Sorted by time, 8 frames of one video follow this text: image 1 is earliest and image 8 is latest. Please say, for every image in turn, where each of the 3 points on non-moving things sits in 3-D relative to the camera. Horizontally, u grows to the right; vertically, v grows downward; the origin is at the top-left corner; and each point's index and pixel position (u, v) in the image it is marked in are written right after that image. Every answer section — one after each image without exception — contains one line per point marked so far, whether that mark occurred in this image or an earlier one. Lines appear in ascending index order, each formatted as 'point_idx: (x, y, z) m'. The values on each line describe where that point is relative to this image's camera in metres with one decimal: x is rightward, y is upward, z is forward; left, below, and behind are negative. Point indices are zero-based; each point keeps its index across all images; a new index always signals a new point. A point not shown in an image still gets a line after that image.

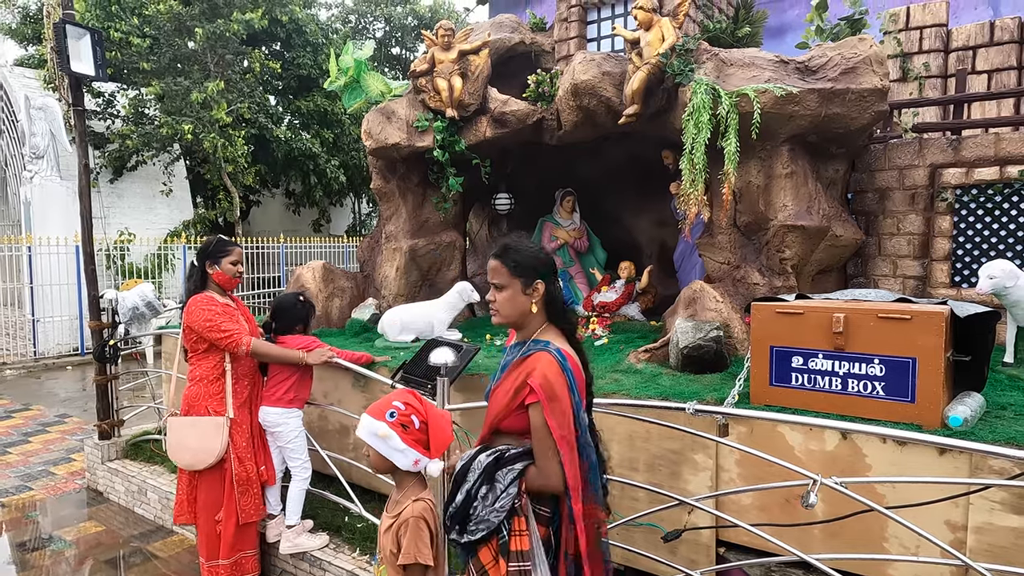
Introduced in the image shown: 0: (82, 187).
0: (-3.6, +0.8, +5.5) m
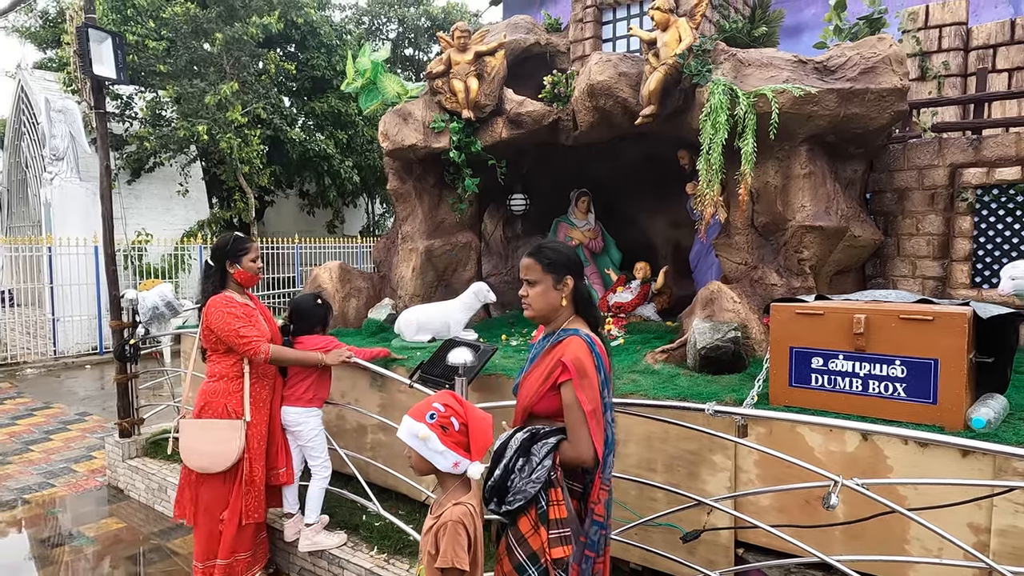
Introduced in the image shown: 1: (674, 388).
0: (-3.4, +0.8, +5.6) m
1: (+0.8, -0.5, +3.3) m
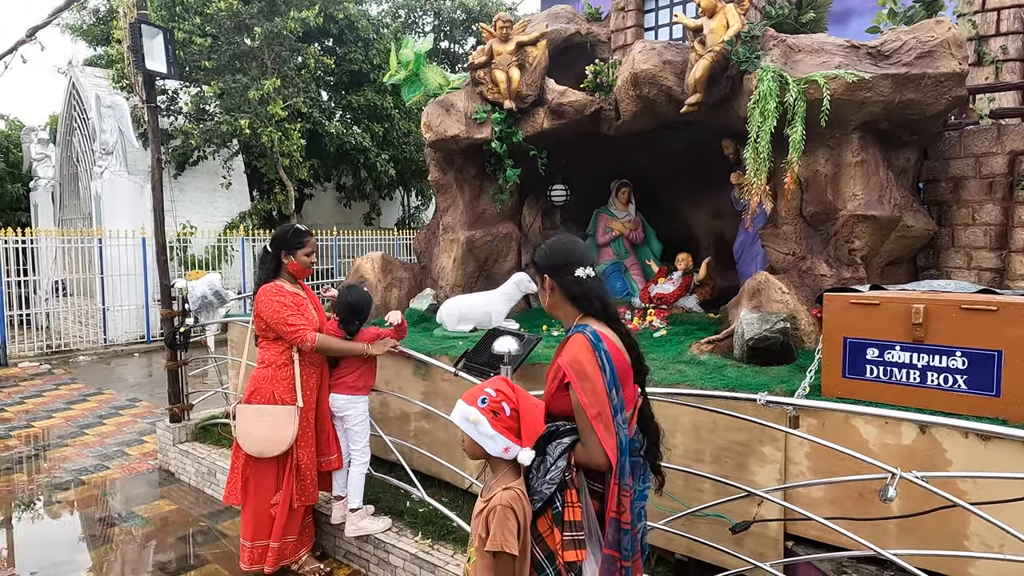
0: (-3.1, +0.9, +5.7) m
1: (+1.0, -0.4, +3.3) m
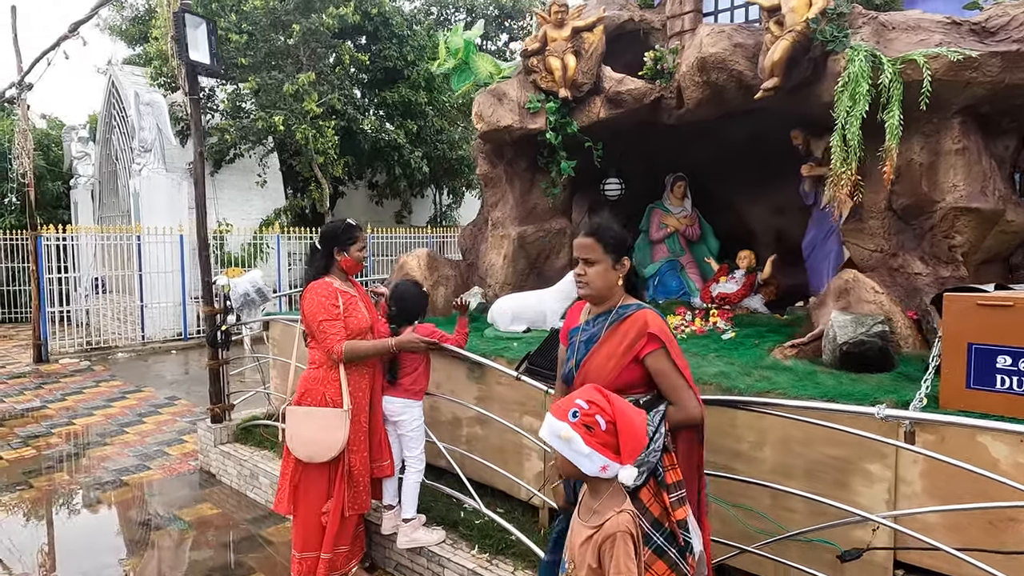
0: (-2.7, +1.0, +5.6) m
1: (+1.4, -0.4, +3.0) m
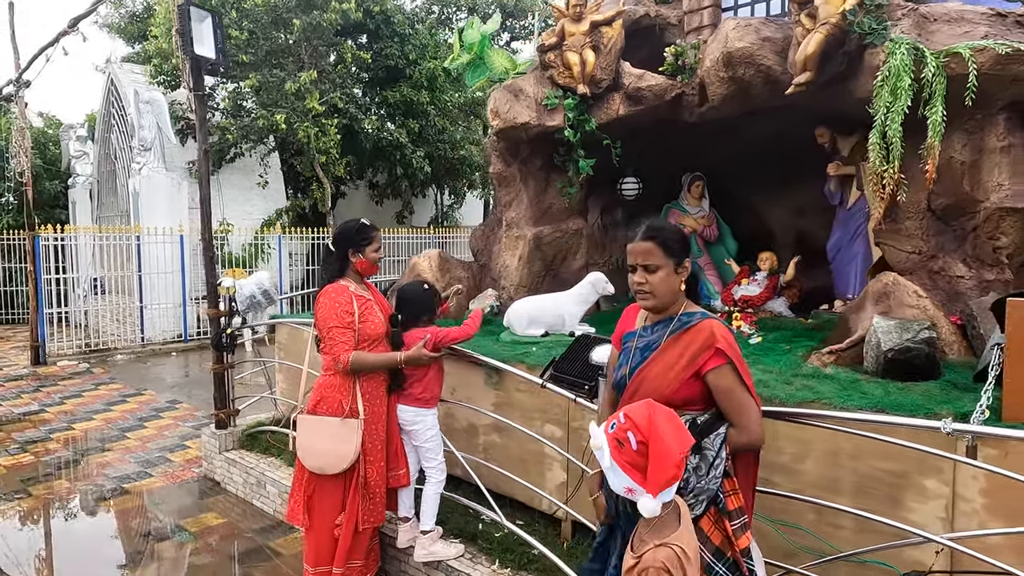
0: (-2.5, +0.9, +5.4) m
1: (+1.5, -0.5, +2.8) m
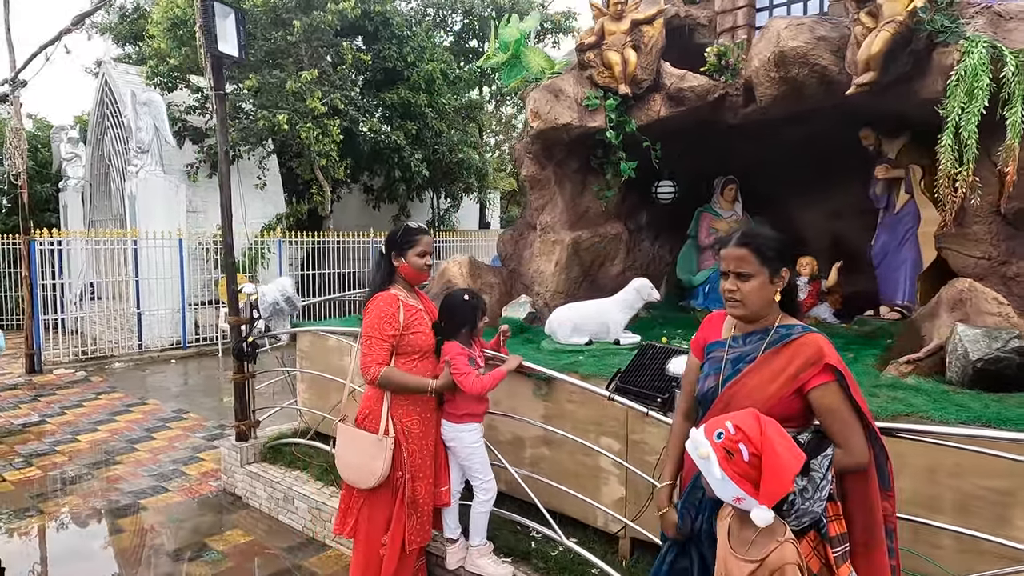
0: (-2.3, +0.9, +5.2) m
1: (+1.8, -0.5, +2.7) m
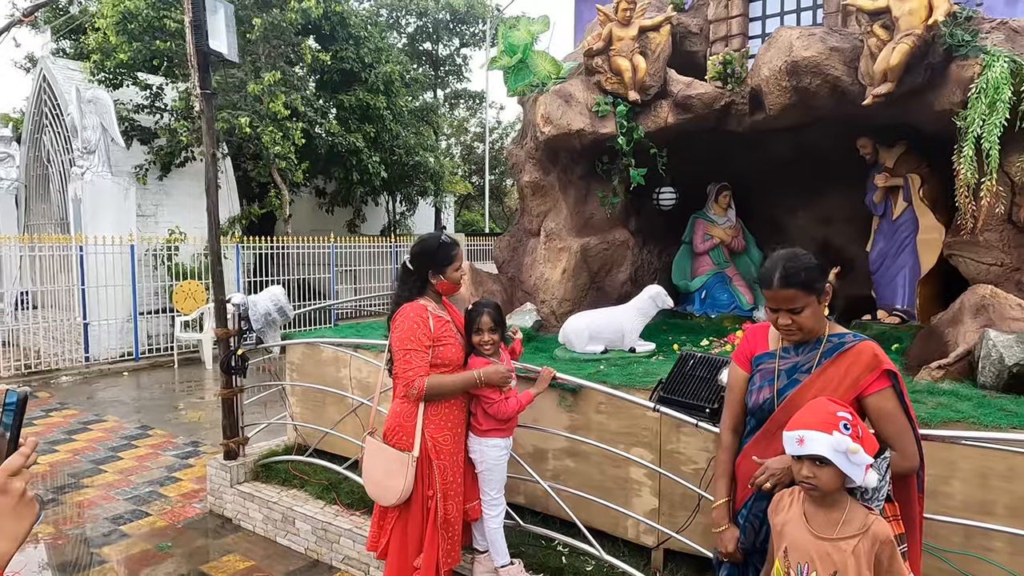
0: (-2.3, +0.8, +4.9) m
1: (+2.1, -0.5, +2.7) m
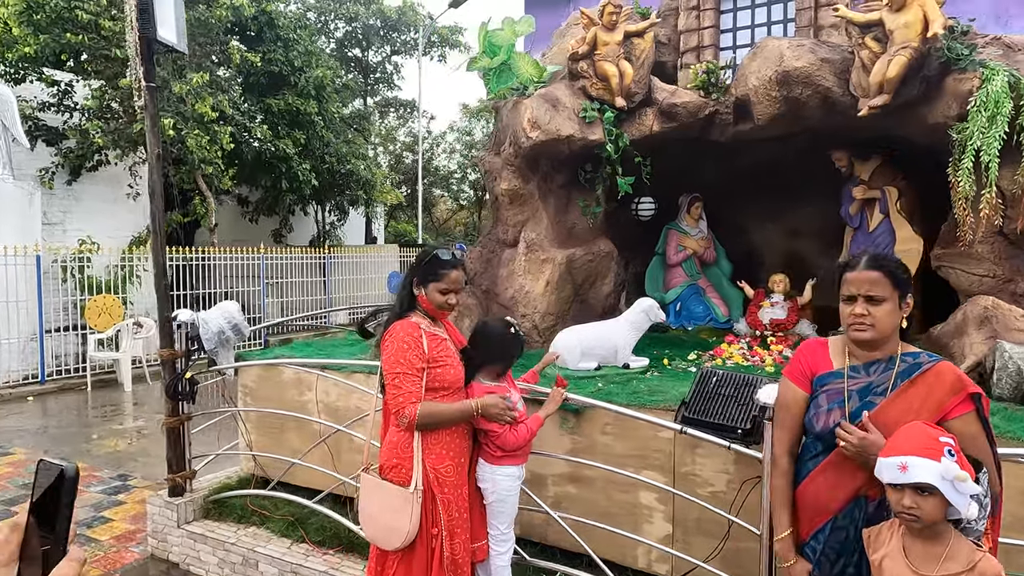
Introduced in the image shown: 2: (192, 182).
0: (-2.4, +0.7, +4.4) m
1: (+2.2, -0.6, +2.7) m
2: (-5.9, +2.0, +12.4) m
